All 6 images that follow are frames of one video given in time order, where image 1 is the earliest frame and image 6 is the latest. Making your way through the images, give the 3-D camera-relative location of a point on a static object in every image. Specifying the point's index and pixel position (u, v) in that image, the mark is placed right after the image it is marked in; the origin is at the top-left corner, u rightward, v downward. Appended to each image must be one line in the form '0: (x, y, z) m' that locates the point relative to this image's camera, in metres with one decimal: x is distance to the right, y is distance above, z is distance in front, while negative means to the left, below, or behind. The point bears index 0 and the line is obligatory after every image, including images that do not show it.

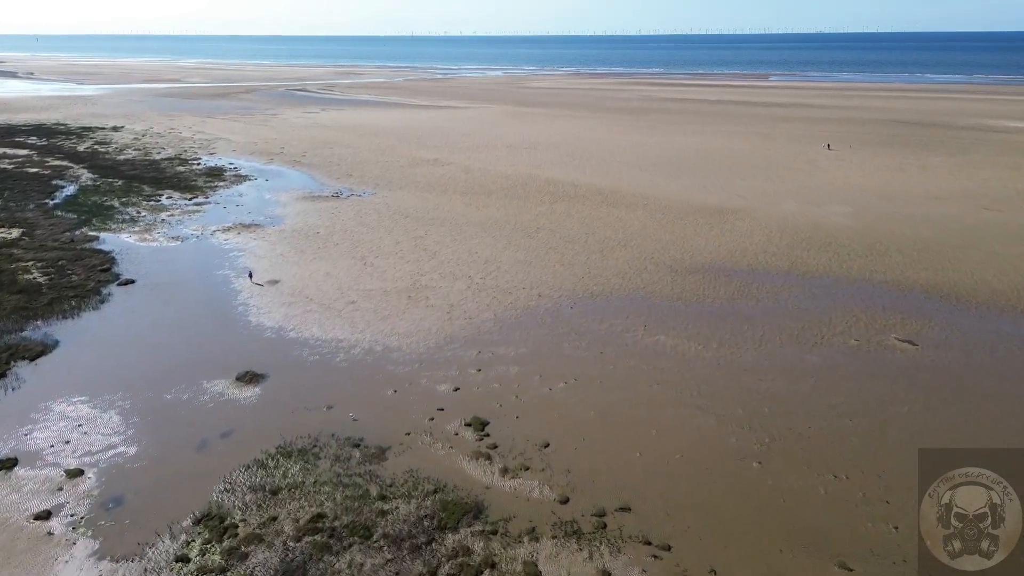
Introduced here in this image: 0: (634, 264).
0: (+2.4, +0.5, +12.6) m
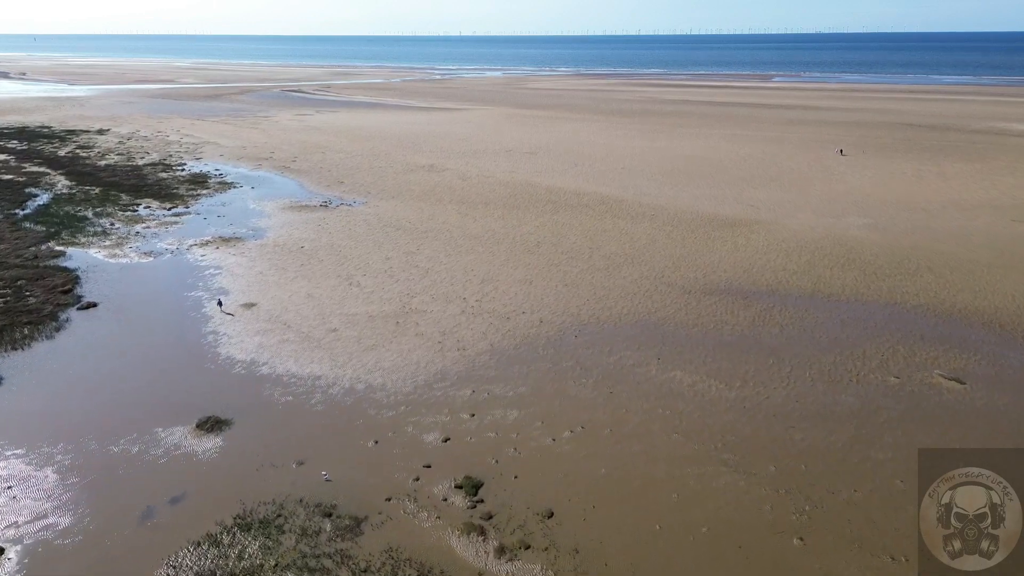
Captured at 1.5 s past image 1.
0: (+2.4, 0.0, +11.6) m
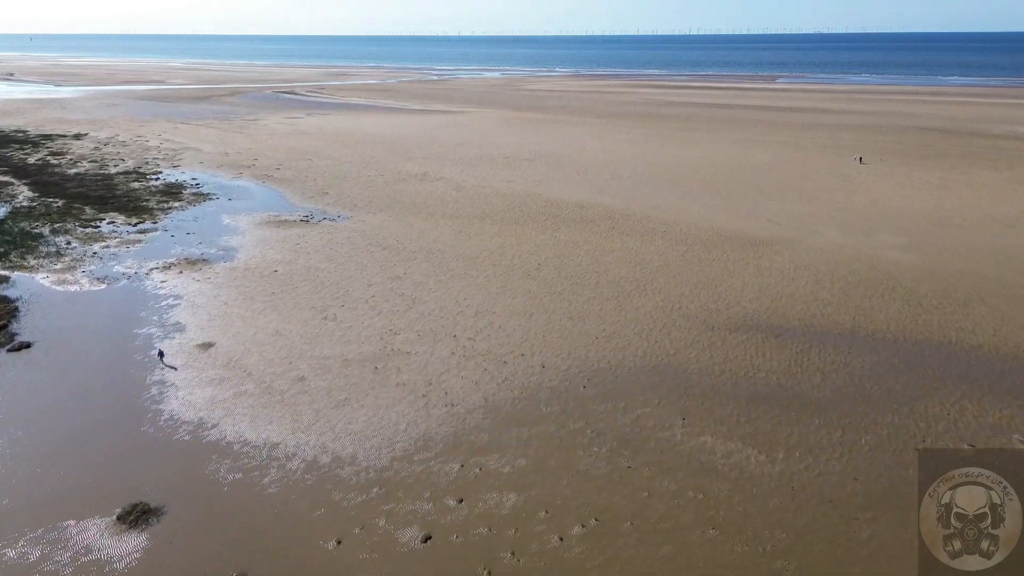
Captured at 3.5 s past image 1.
0: (+2.3, -0.5, +10.2) m
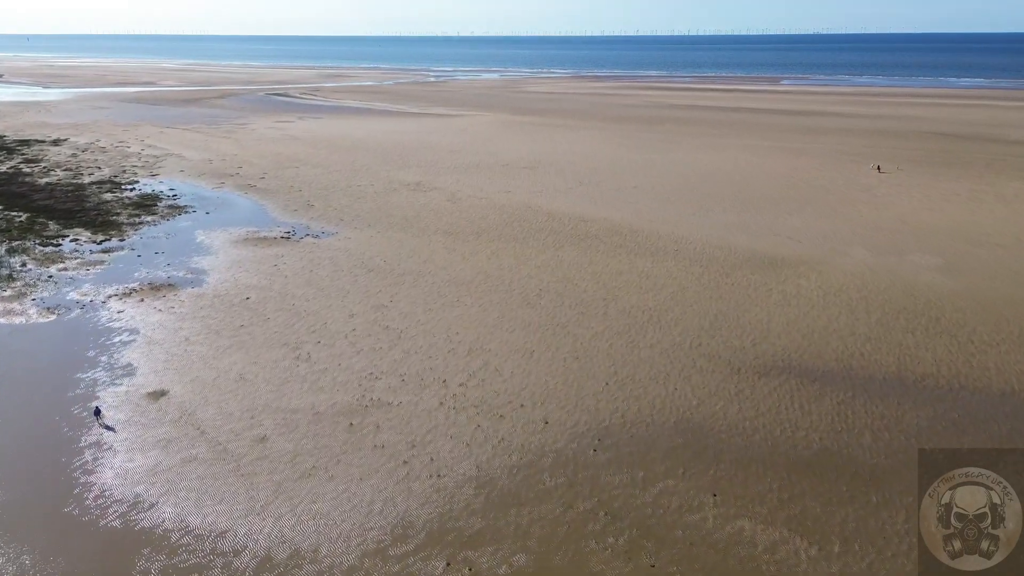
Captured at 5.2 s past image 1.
0: (+2.3, -1.0, +8.9) m
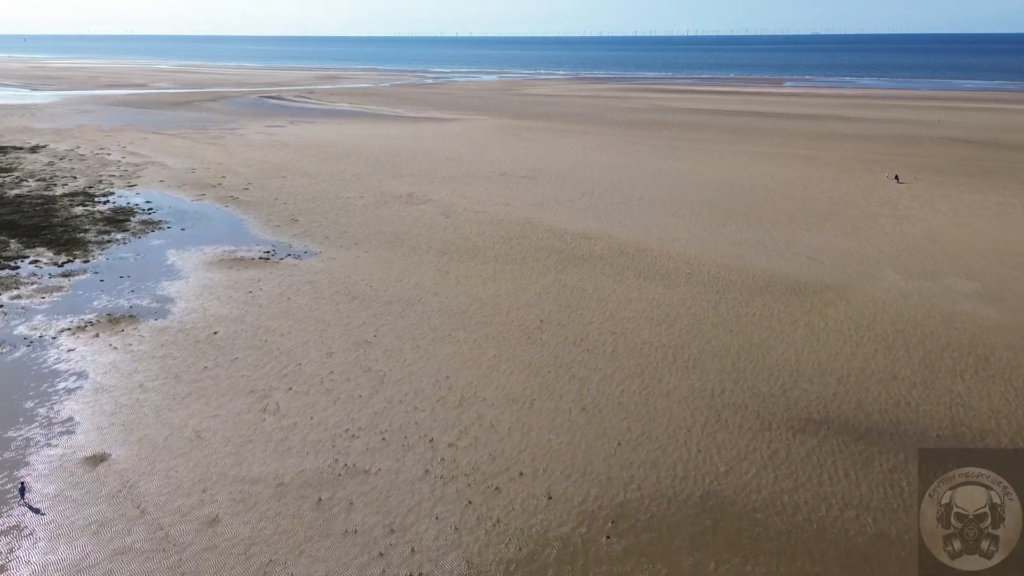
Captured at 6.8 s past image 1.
0: (+2.3, -1.5, +7.8) m
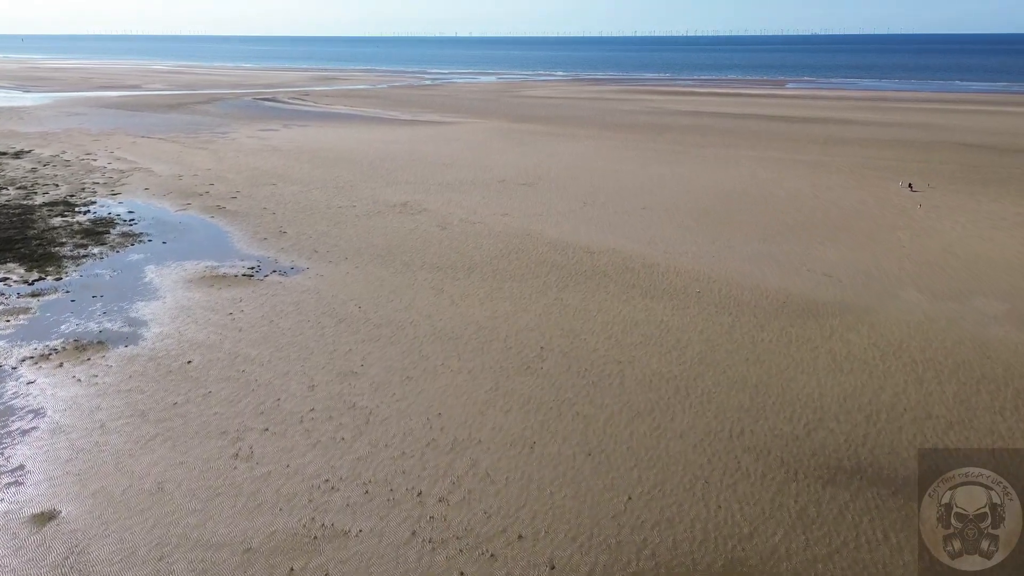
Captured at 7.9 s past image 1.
0: (+2.3, -1.9, +7.1) m
